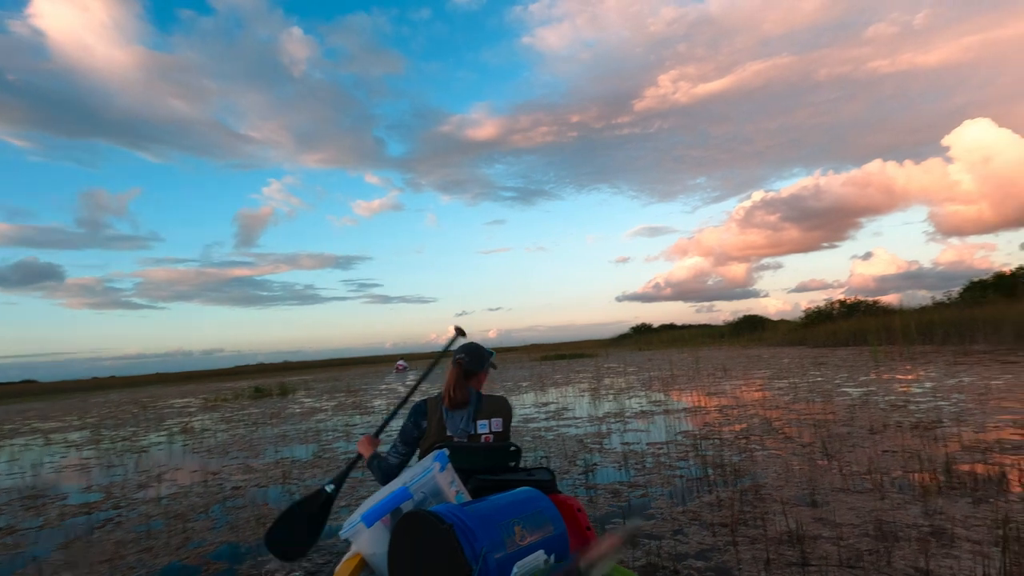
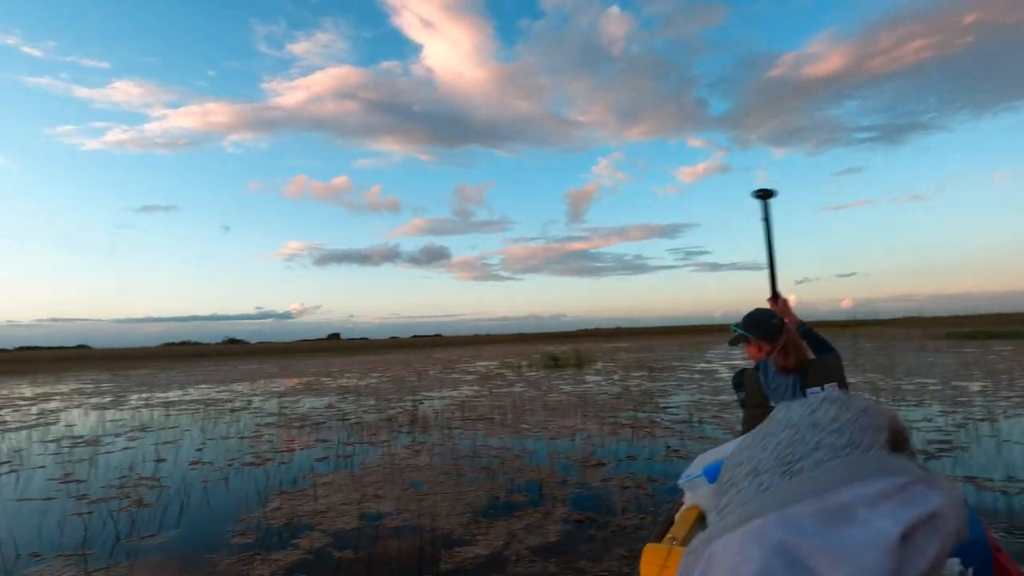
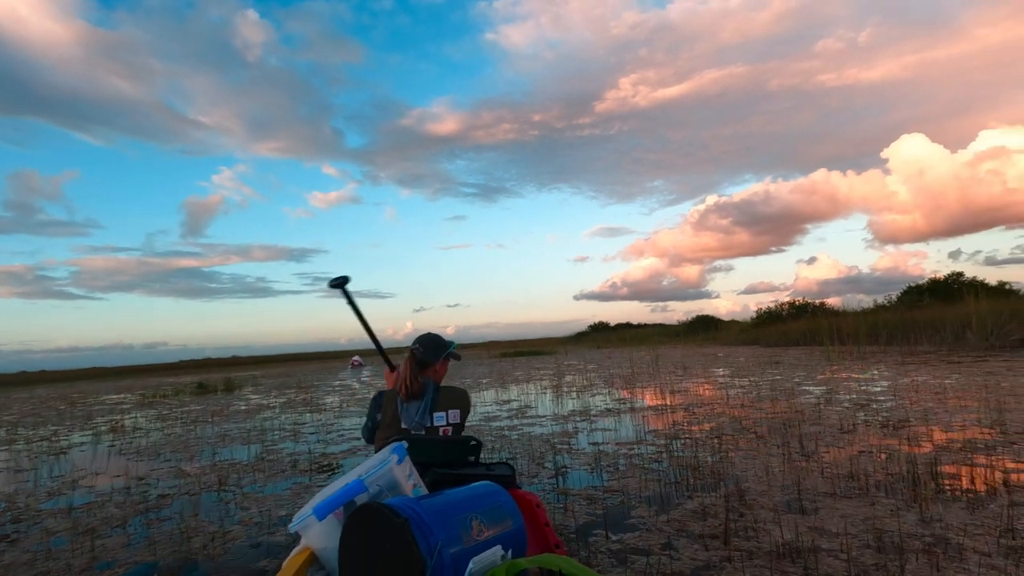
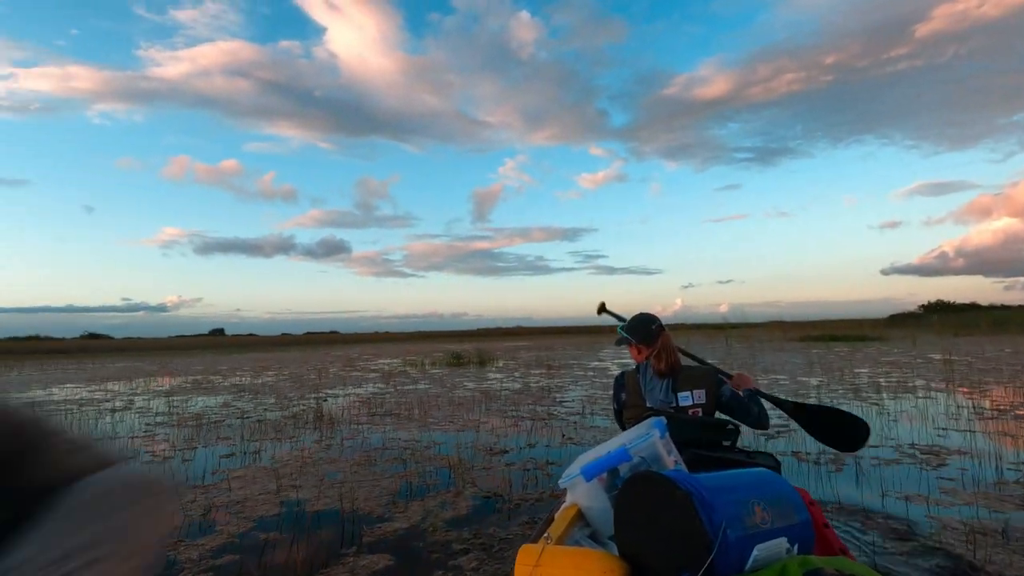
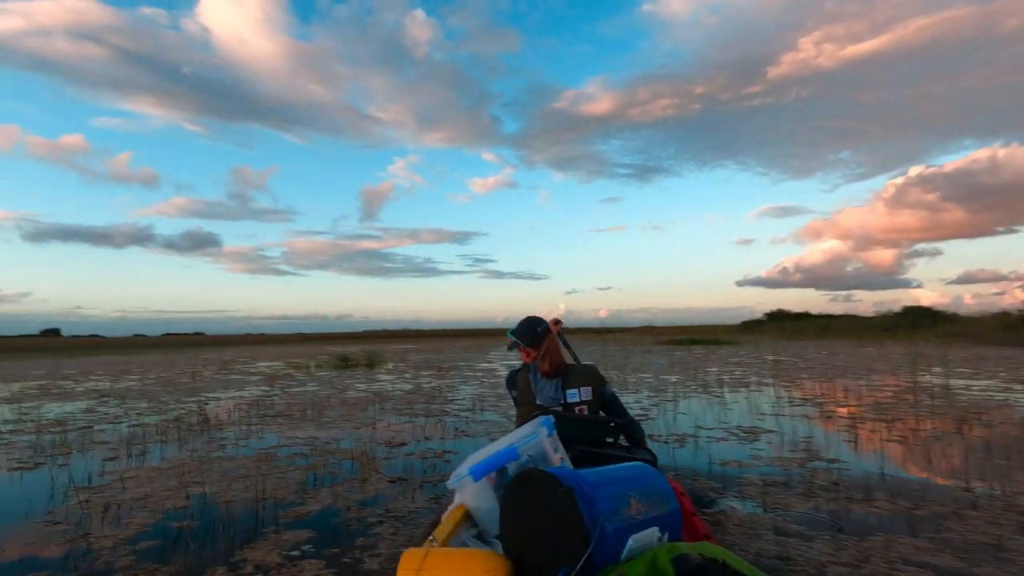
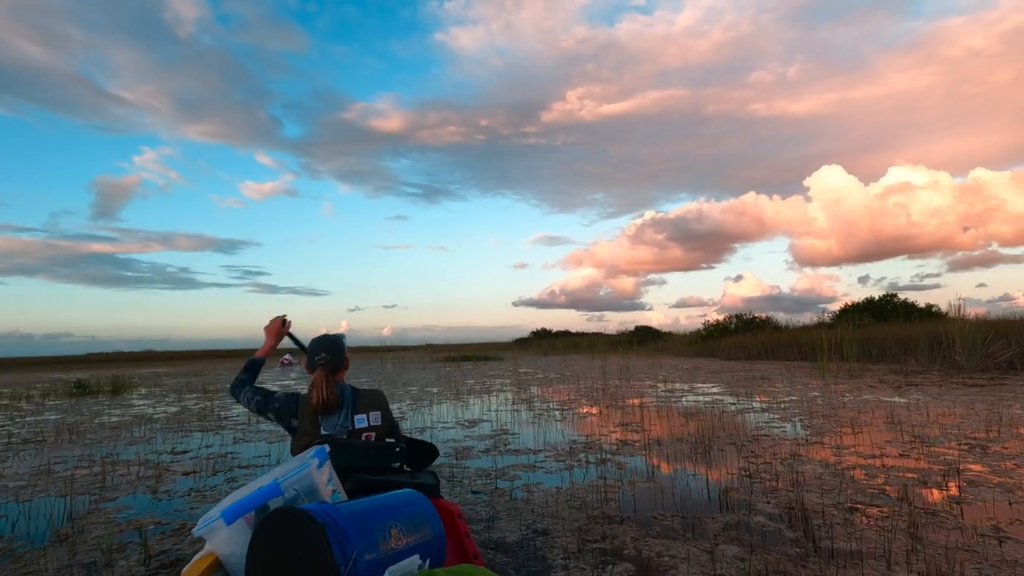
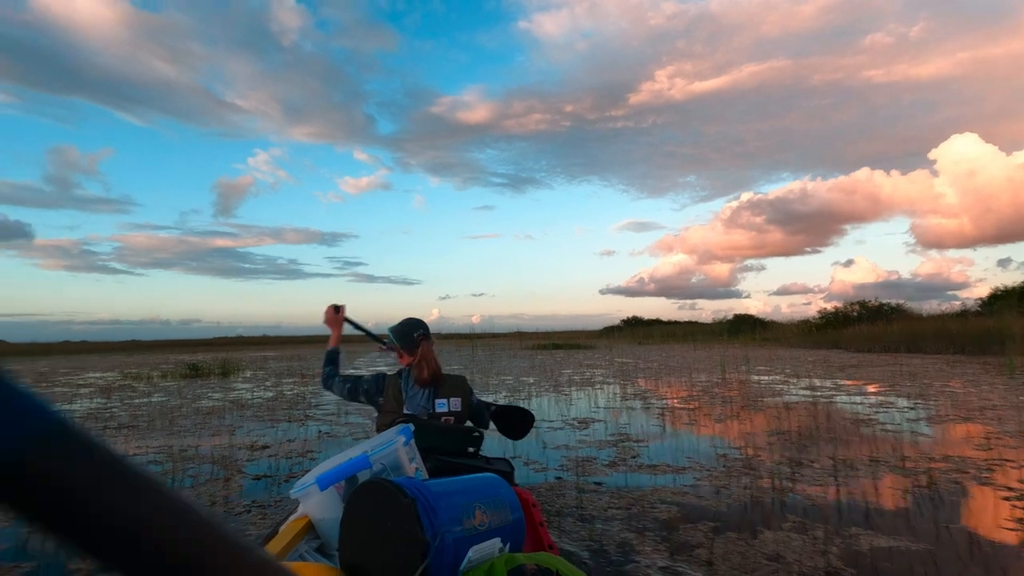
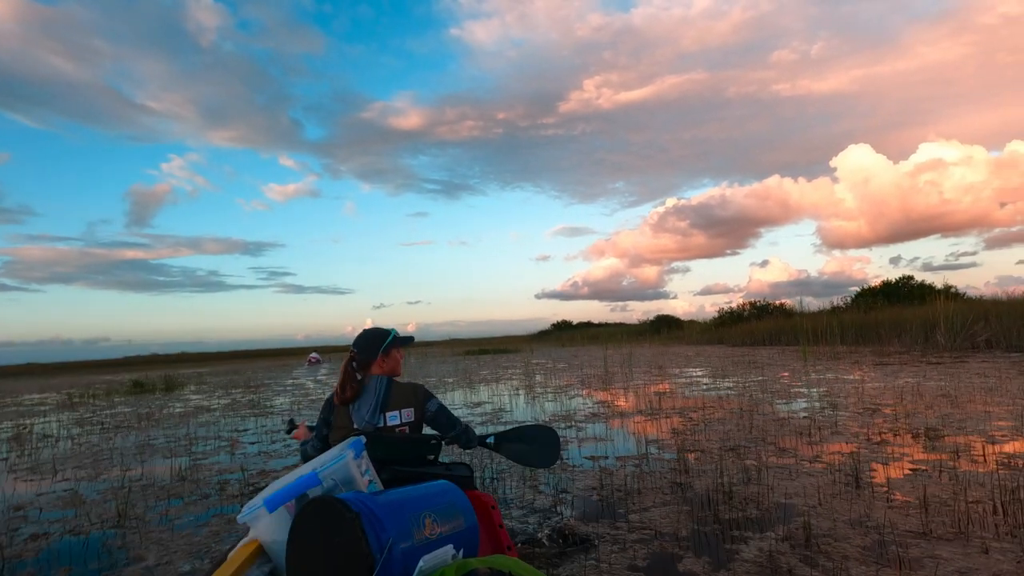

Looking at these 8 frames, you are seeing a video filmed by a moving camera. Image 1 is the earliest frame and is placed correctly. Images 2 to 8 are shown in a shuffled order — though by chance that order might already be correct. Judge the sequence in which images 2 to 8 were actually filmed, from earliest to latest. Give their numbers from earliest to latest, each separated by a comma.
3, 8, 6, 7, 5, 4, 2
